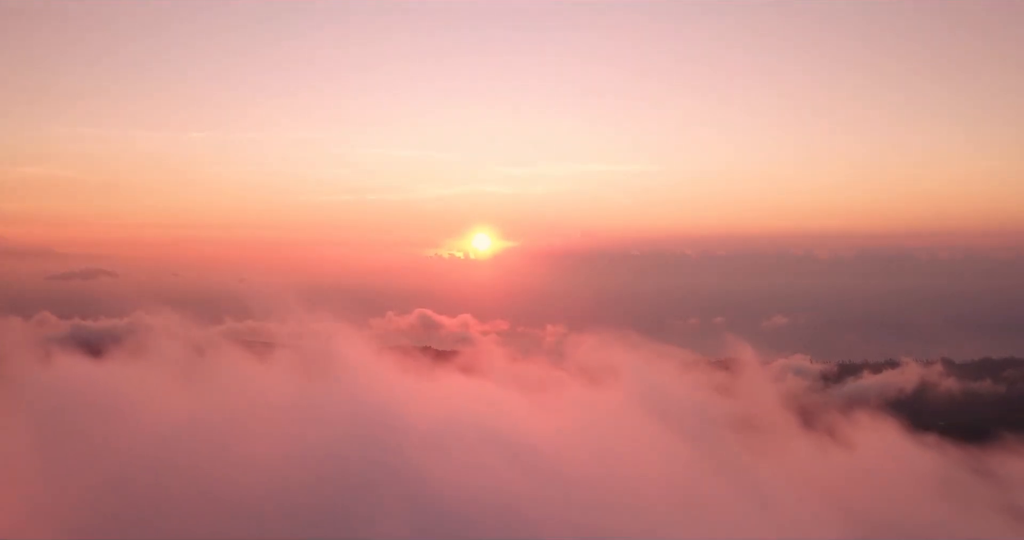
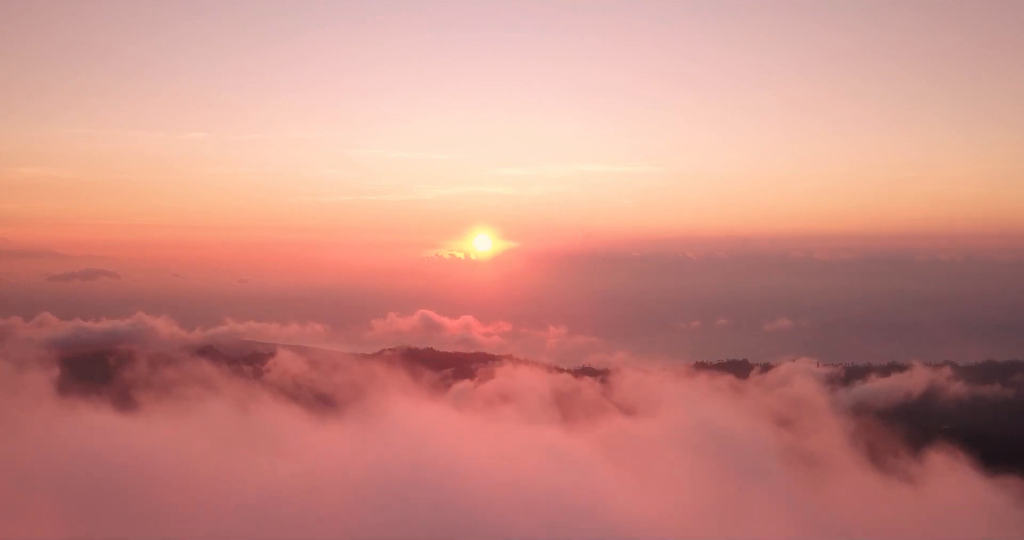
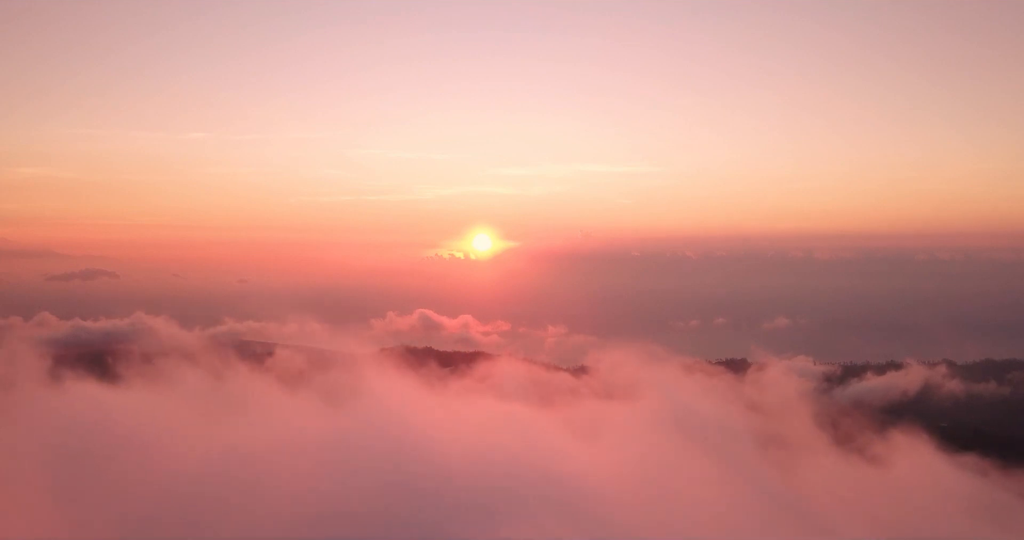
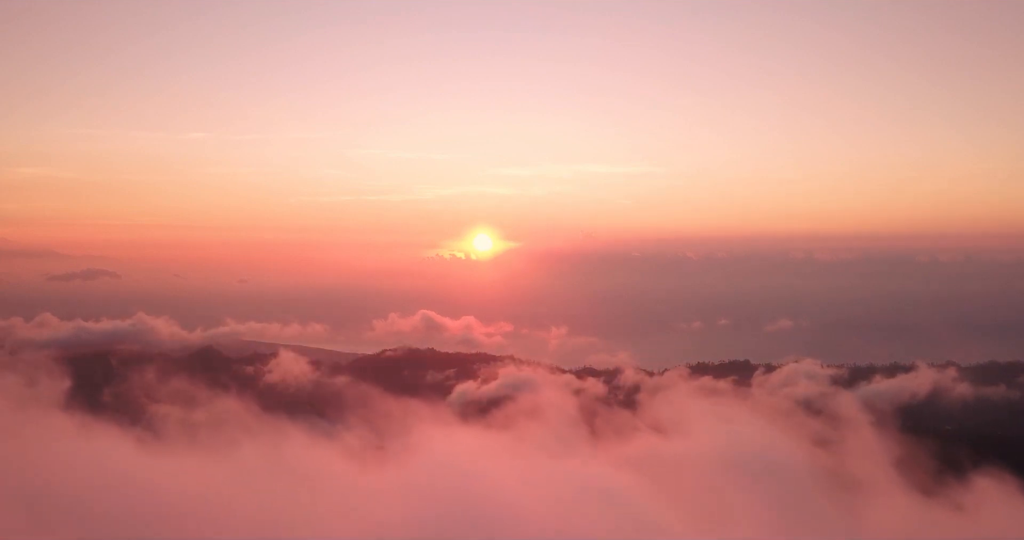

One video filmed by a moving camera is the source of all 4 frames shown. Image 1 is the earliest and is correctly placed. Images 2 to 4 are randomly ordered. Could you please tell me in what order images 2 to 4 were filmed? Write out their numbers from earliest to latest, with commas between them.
3, 2, 4
